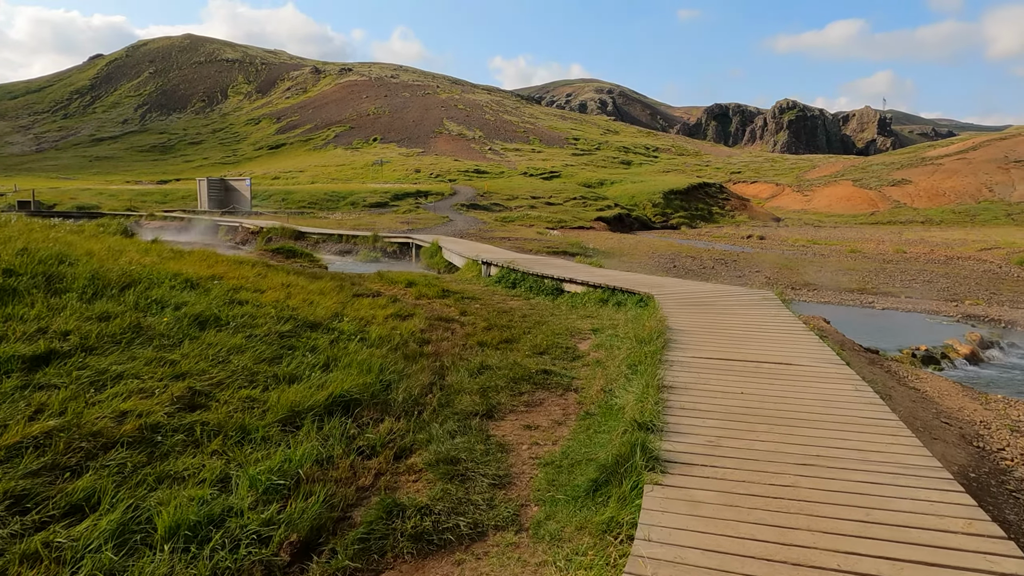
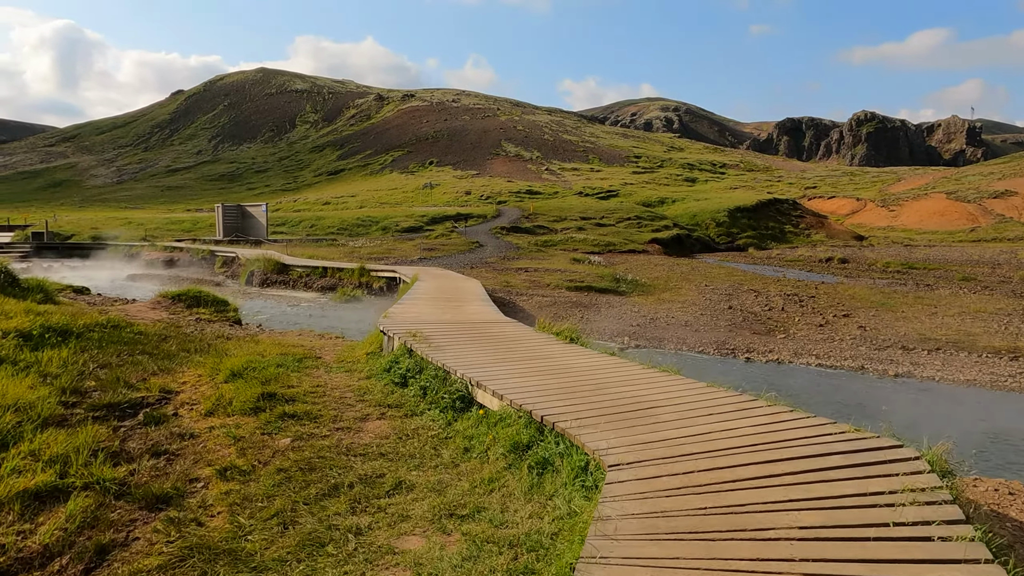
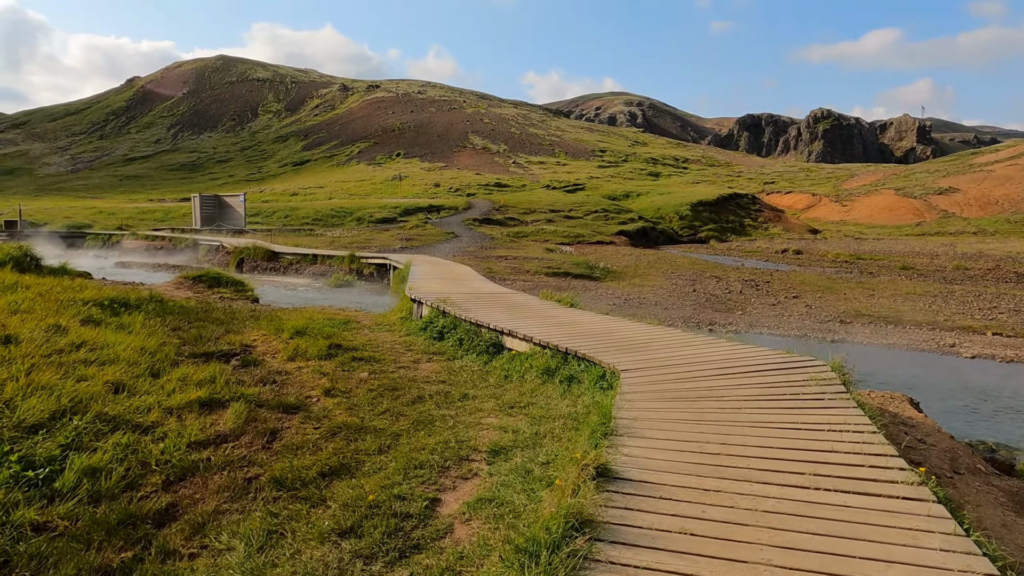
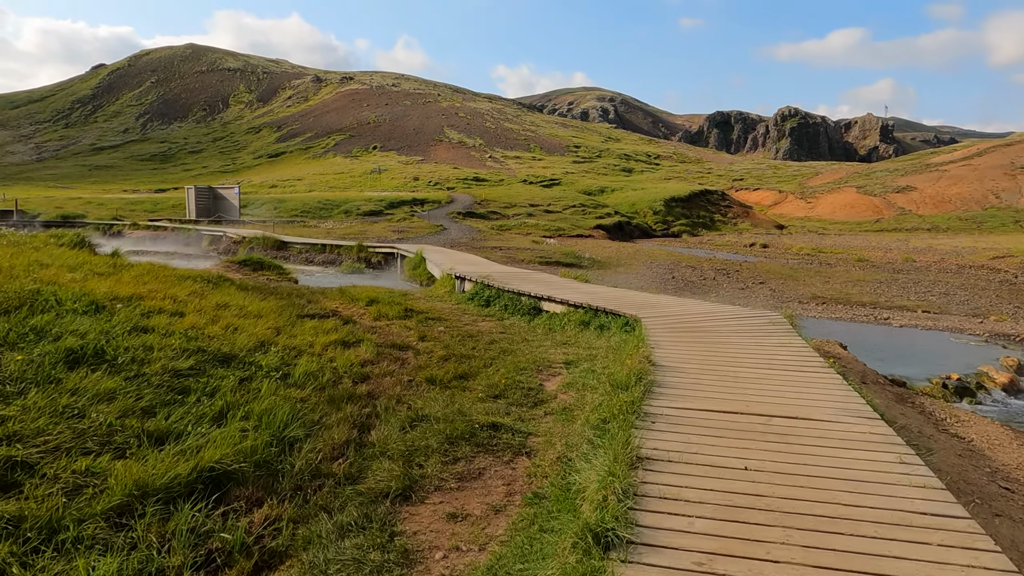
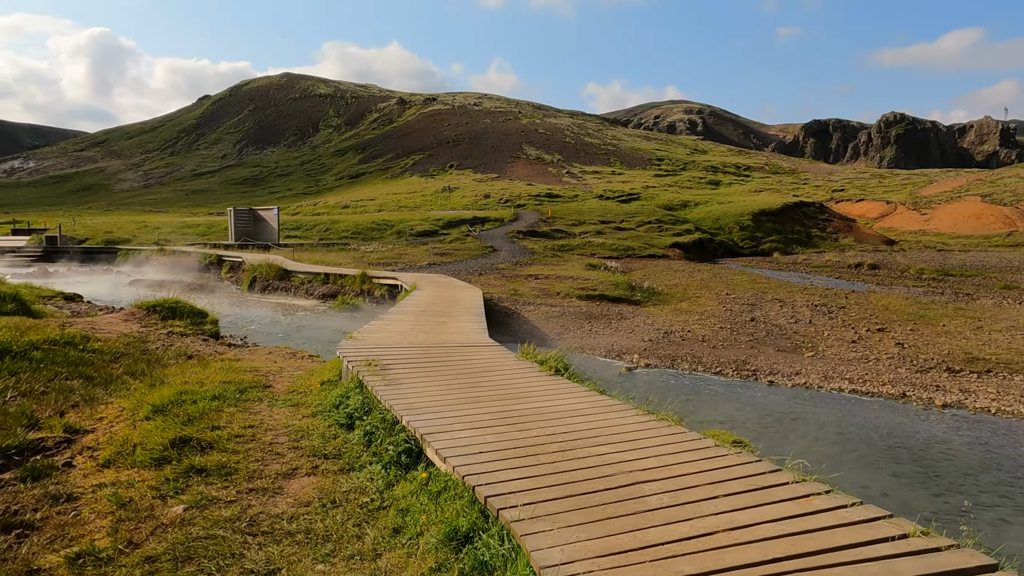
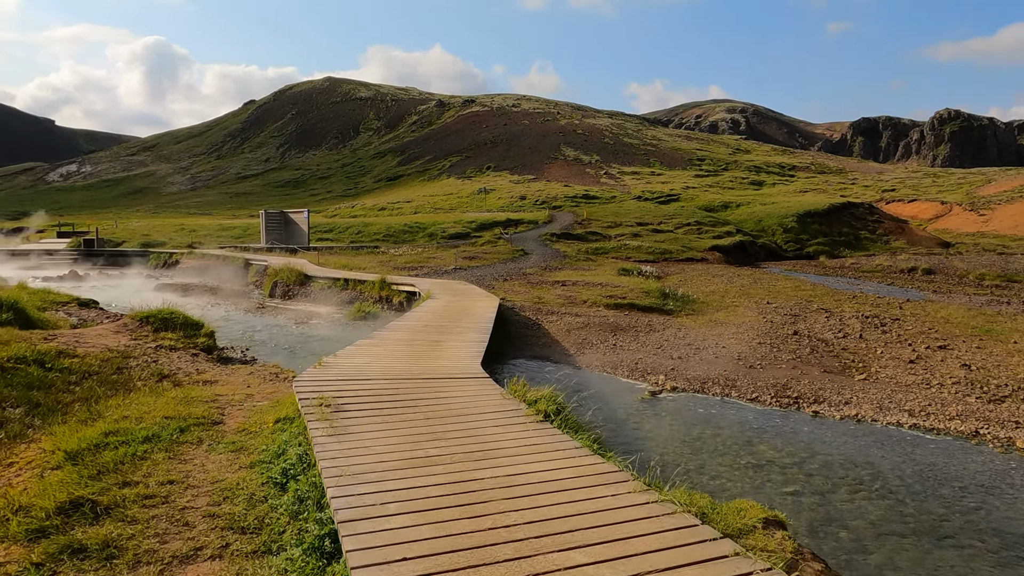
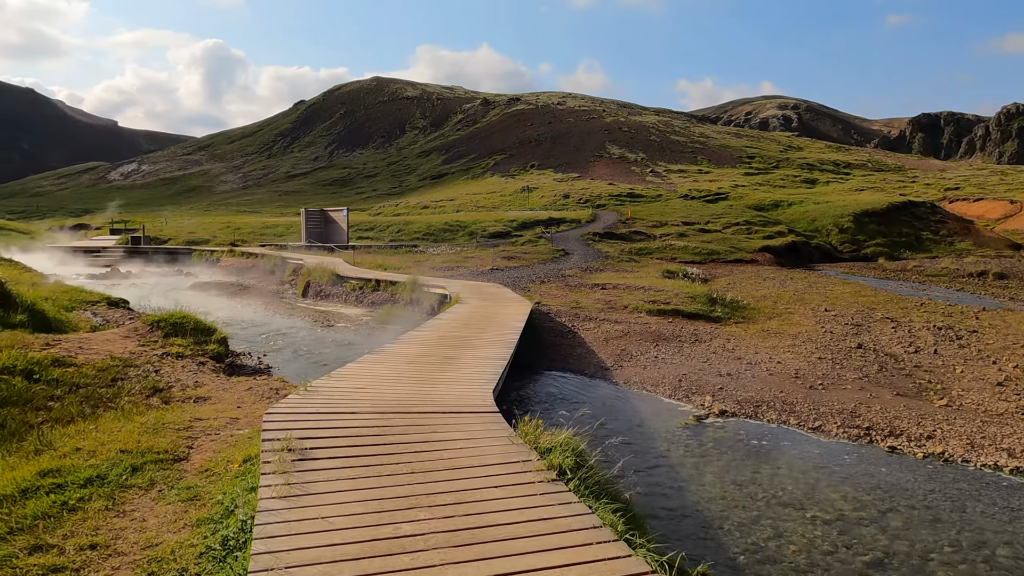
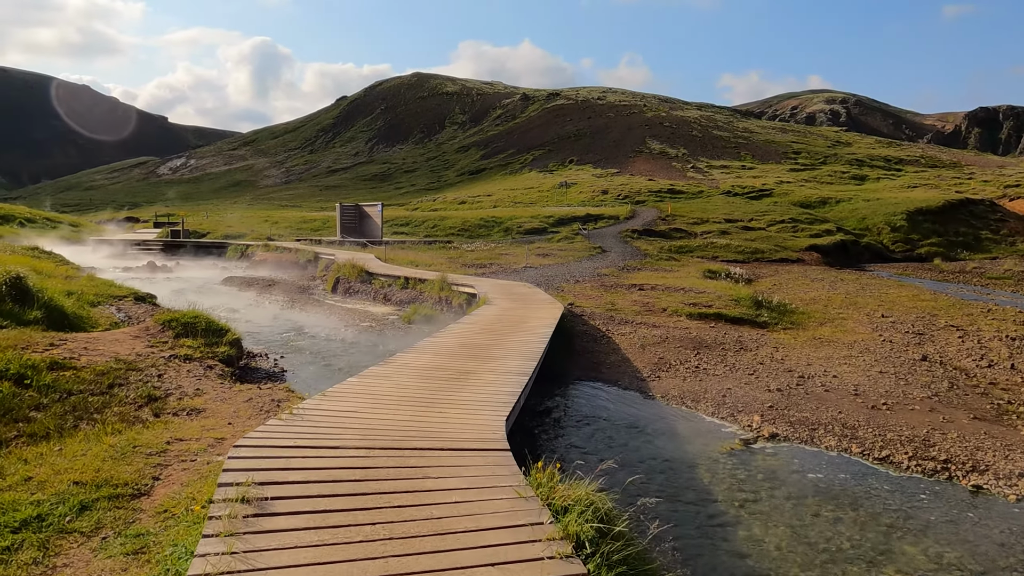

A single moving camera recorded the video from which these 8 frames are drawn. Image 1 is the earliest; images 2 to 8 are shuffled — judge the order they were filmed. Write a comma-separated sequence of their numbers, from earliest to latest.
4, 3, 2, 5, 6, 7, 8
